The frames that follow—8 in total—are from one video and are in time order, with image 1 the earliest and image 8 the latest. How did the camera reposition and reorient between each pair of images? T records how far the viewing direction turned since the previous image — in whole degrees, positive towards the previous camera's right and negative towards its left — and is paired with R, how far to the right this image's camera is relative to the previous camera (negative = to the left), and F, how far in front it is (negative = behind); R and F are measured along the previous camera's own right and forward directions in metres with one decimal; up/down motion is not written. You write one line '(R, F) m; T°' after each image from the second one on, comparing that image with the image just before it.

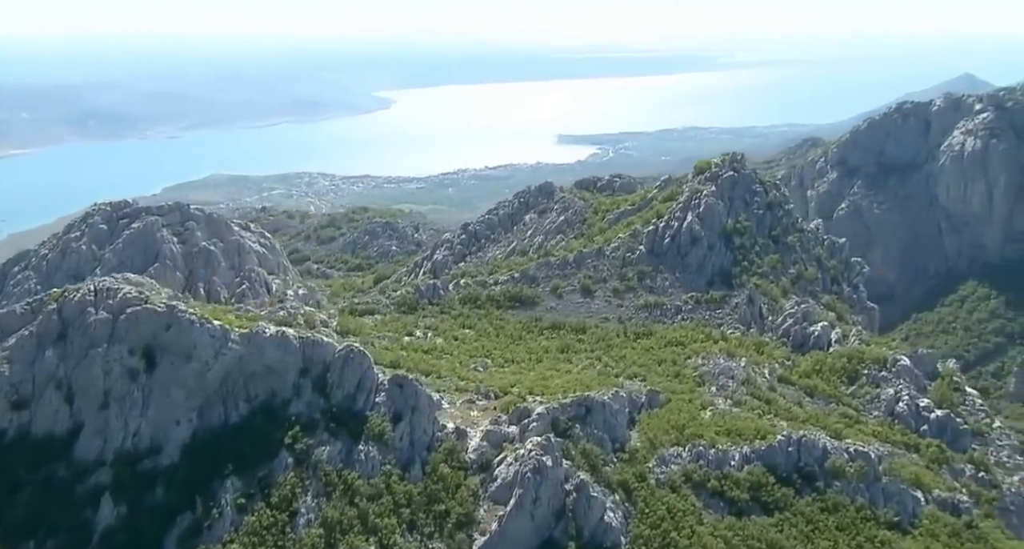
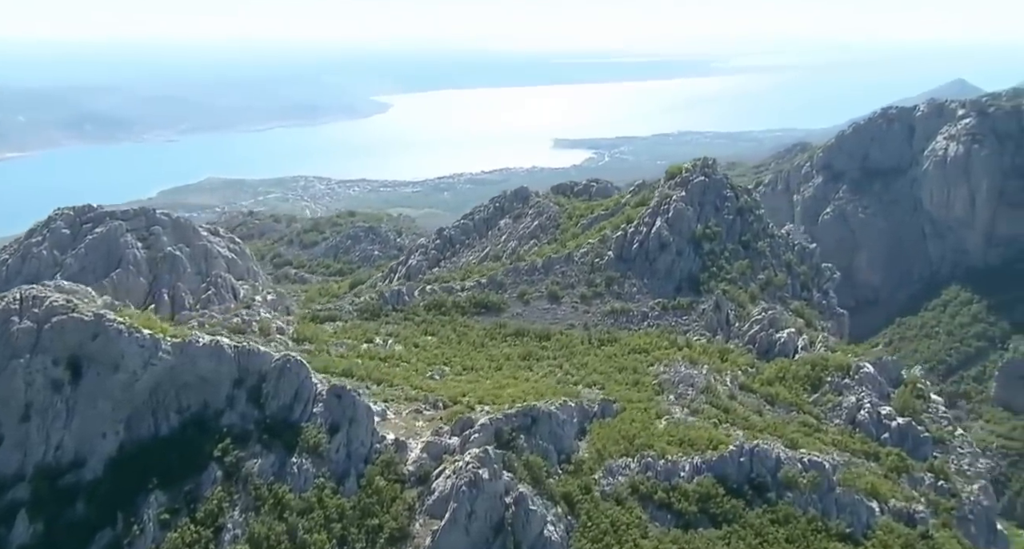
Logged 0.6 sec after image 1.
(+1.5, +0.5) m; 0°
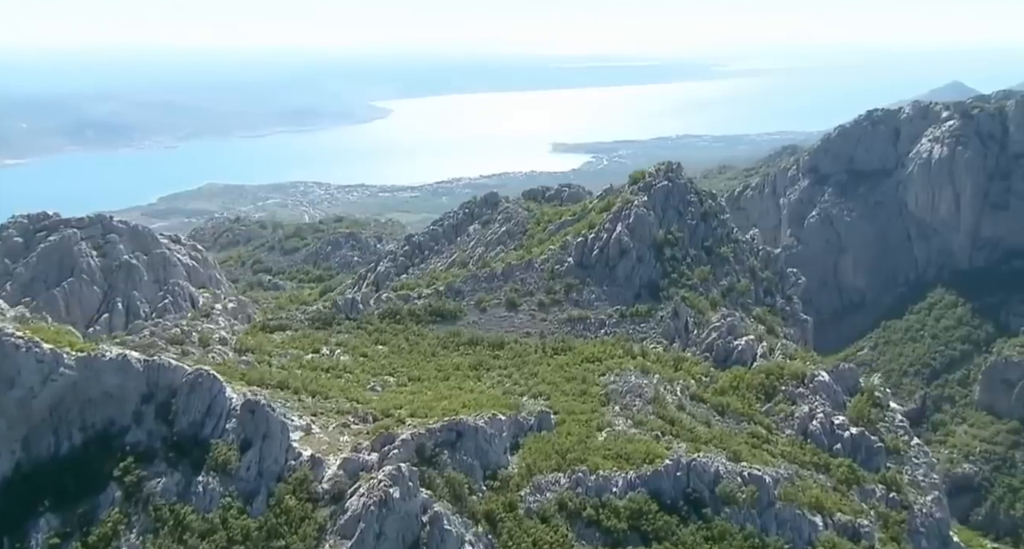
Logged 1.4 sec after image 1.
(+2.1, +0.8) m; 0°
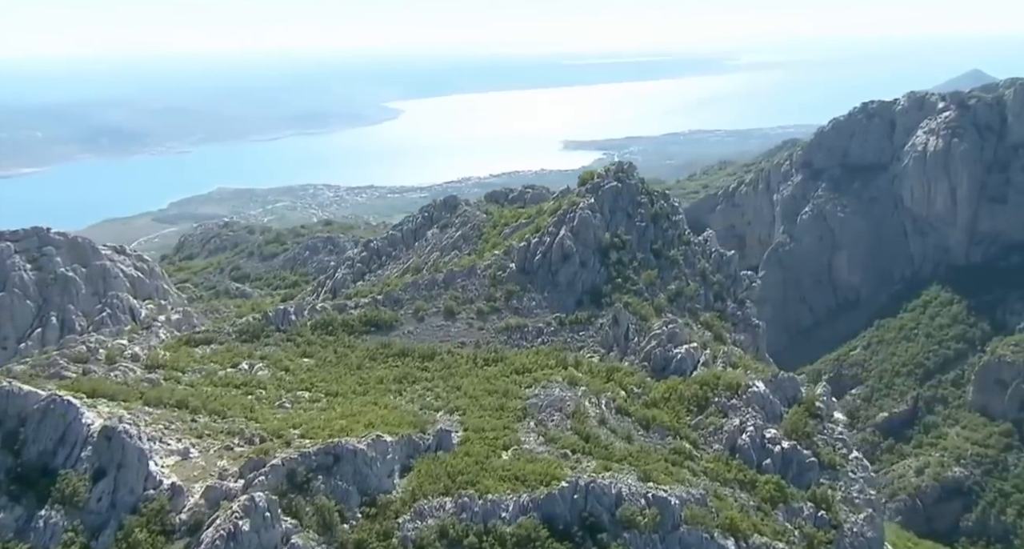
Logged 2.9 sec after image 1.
(+3.5, +1.4) m; -1°
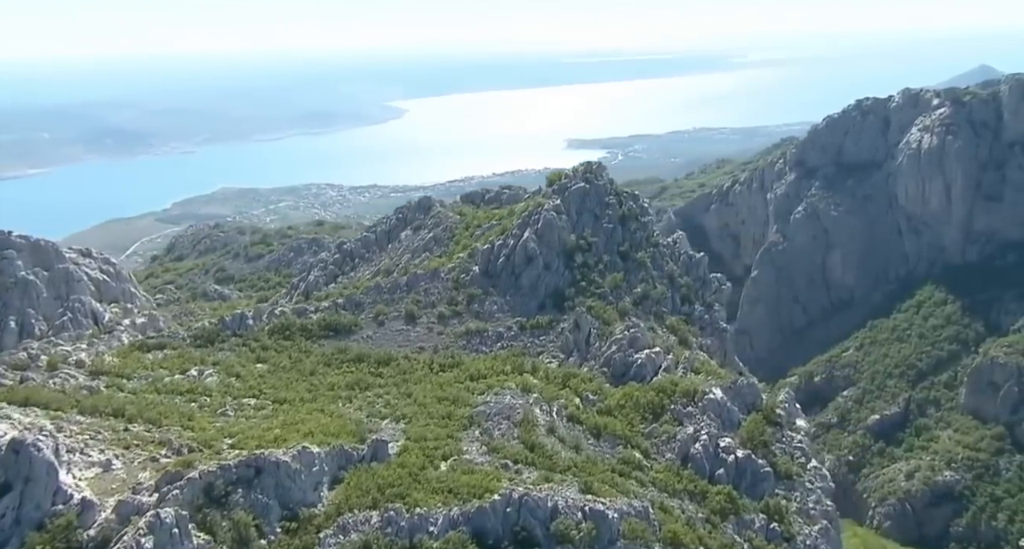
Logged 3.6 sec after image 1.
(+2.0, +0.8) m; 0°
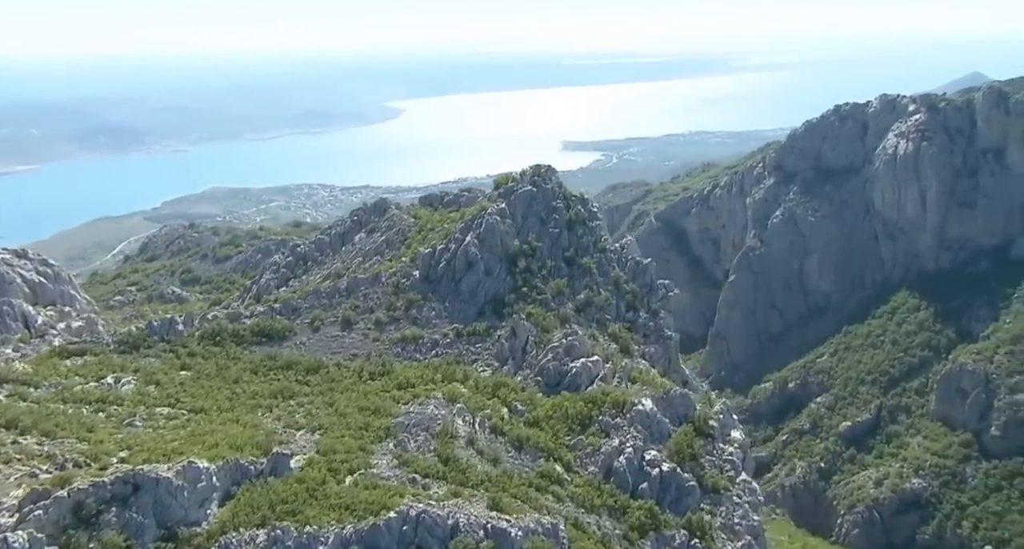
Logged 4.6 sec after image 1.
(+2.4, +1.0) m; 0°
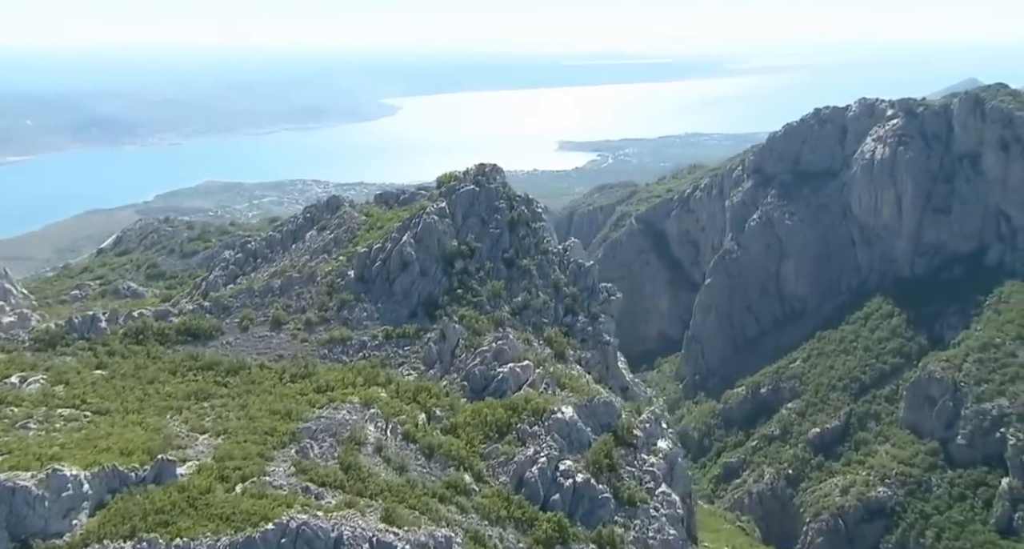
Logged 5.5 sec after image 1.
(+2.6, +1.0) m; 0°
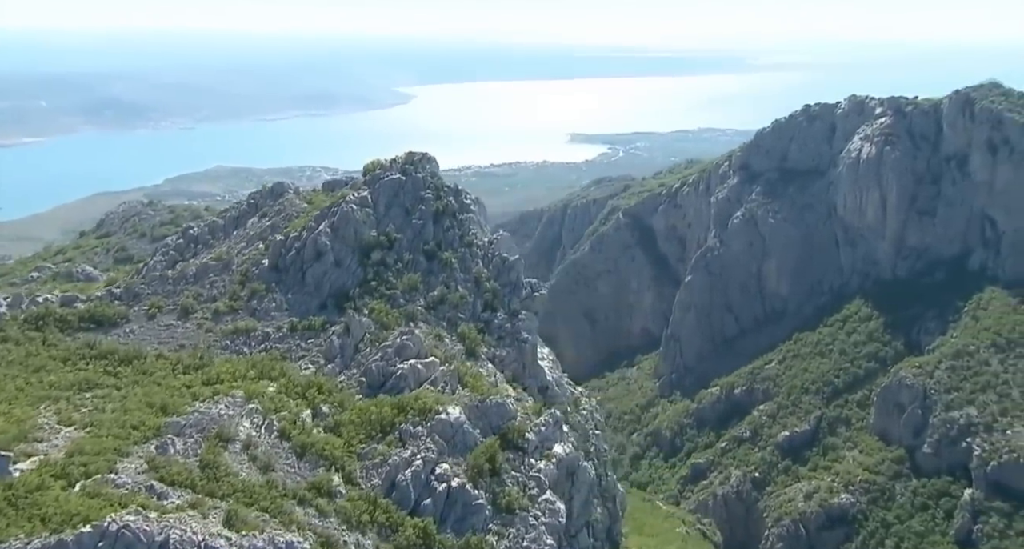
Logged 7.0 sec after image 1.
(+3.9, +1.3) m; -1°
